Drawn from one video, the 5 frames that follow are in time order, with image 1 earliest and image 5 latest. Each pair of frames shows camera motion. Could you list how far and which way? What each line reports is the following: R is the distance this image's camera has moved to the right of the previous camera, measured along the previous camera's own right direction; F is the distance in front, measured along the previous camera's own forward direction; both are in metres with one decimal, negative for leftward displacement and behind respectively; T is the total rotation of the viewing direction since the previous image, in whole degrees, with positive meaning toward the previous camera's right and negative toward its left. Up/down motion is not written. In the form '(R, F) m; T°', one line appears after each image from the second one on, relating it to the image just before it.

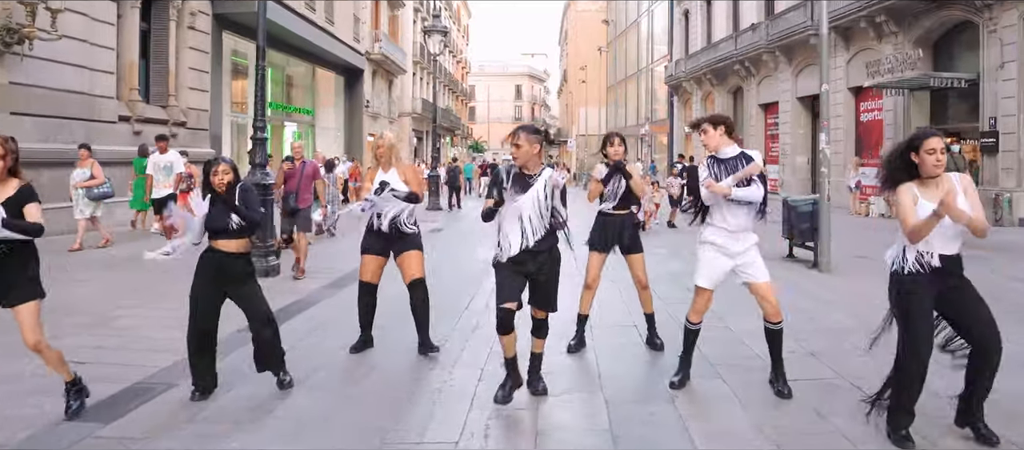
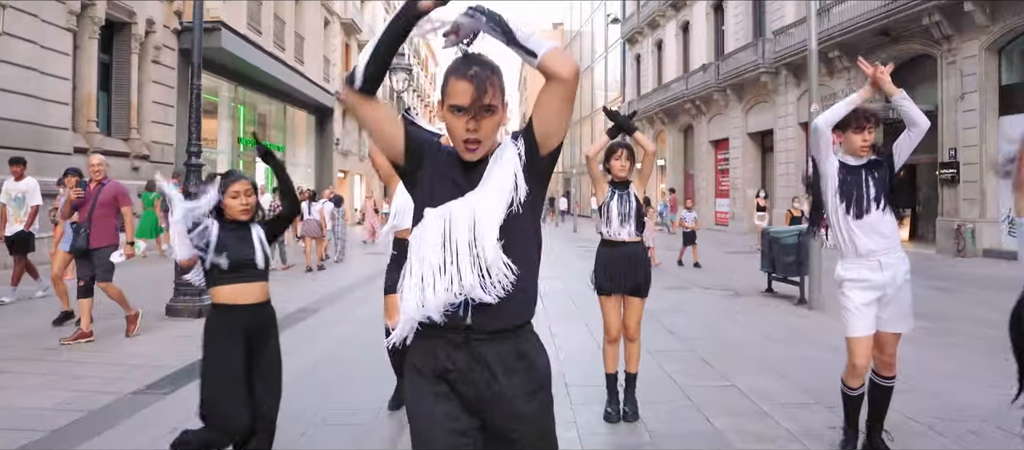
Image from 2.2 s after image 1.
(-1.0, -0.1) m; +6°
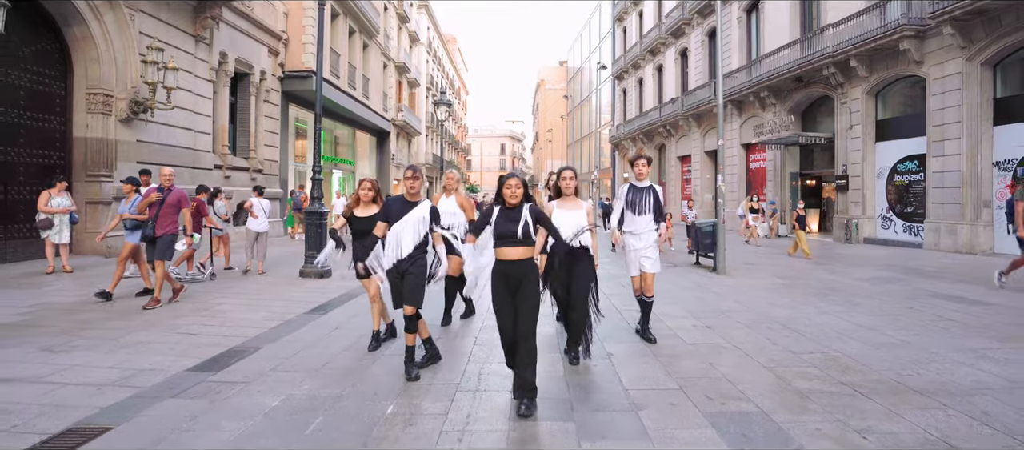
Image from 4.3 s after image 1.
(+0.2, -5.2) m; -2°
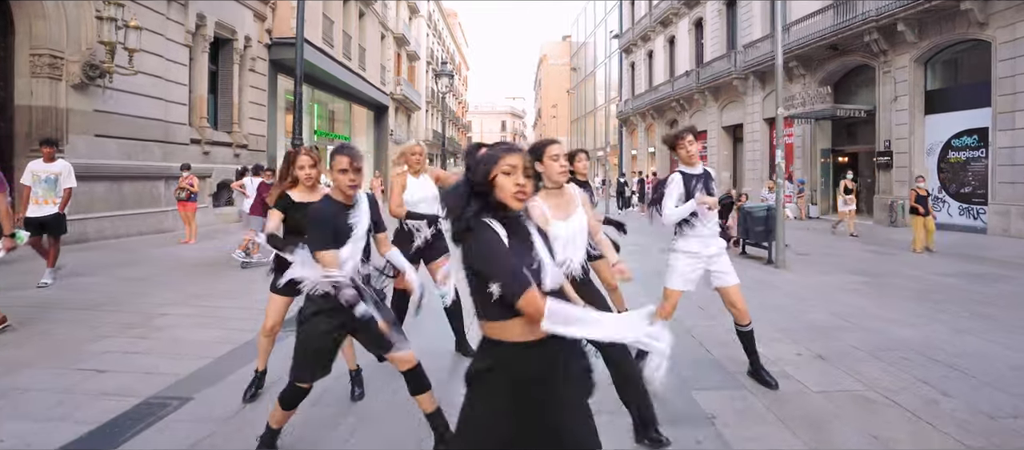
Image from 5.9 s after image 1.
(-0.3, +1.8) m; 0°
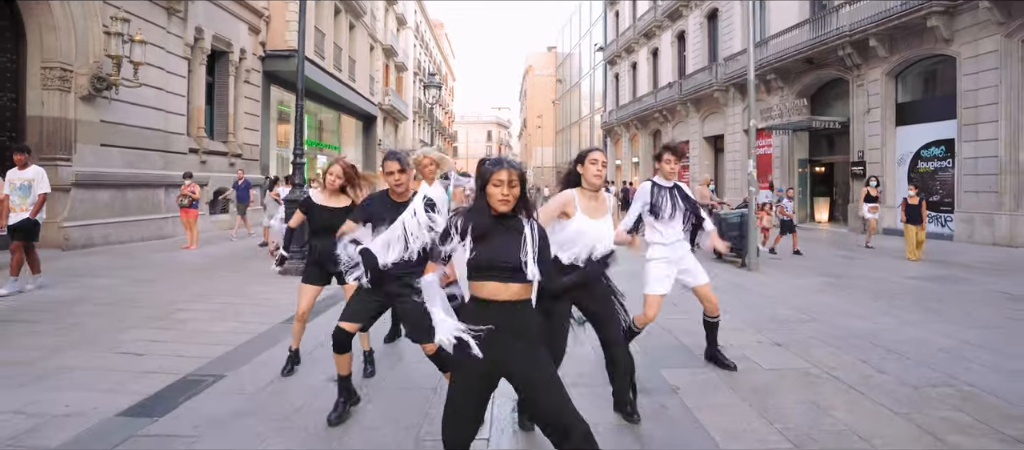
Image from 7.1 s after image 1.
(-0.1, -0.5) m; +1°
